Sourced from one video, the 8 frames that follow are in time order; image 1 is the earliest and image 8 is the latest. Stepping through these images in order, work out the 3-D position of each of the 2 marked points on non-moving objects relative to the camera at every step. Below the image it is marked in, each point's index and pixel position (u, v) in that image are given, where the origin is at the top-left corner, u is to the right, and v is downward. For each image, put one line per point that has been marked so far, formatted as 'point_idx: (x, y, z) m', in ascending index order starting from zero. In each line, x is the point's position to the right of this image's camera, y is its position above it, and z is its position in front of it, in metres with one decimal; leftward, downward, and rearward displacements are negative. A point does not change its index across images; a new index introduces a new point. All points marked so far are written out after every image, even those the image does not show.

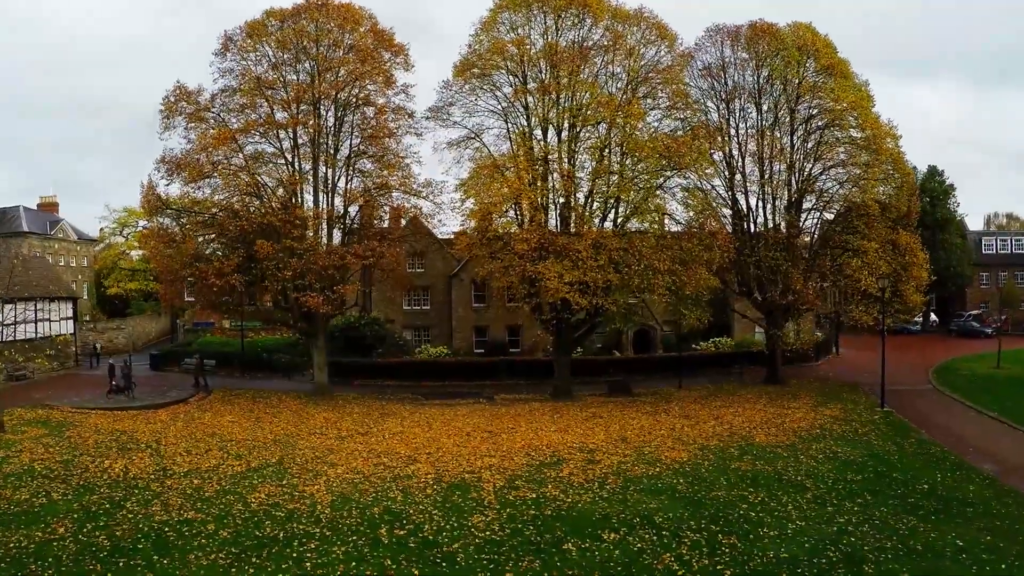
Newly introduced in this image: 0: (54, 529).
0: (-8.2, -4.2, +12.1) m
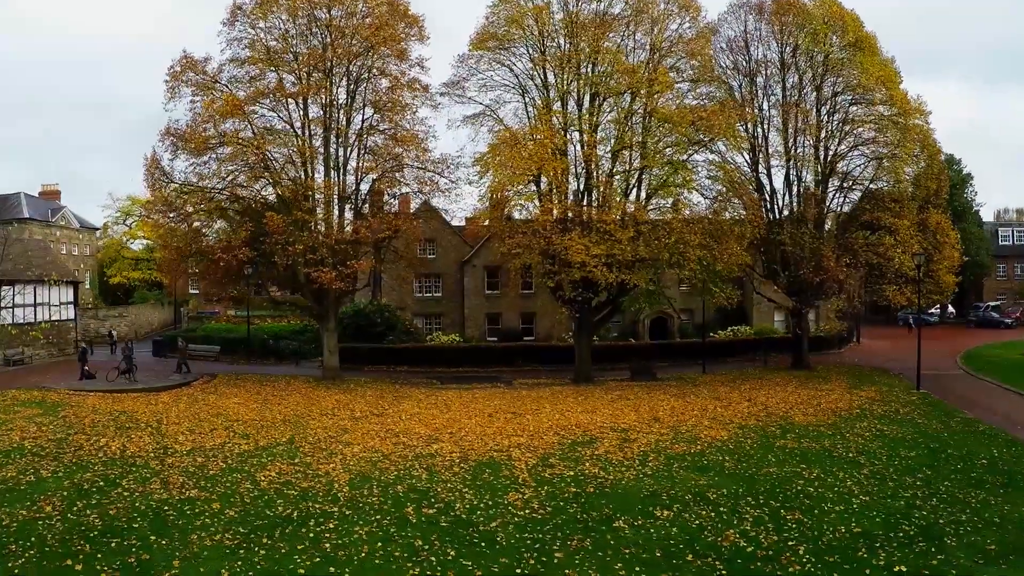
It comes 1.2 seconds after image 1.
0: (-7.5, -3.5, +10.8) m
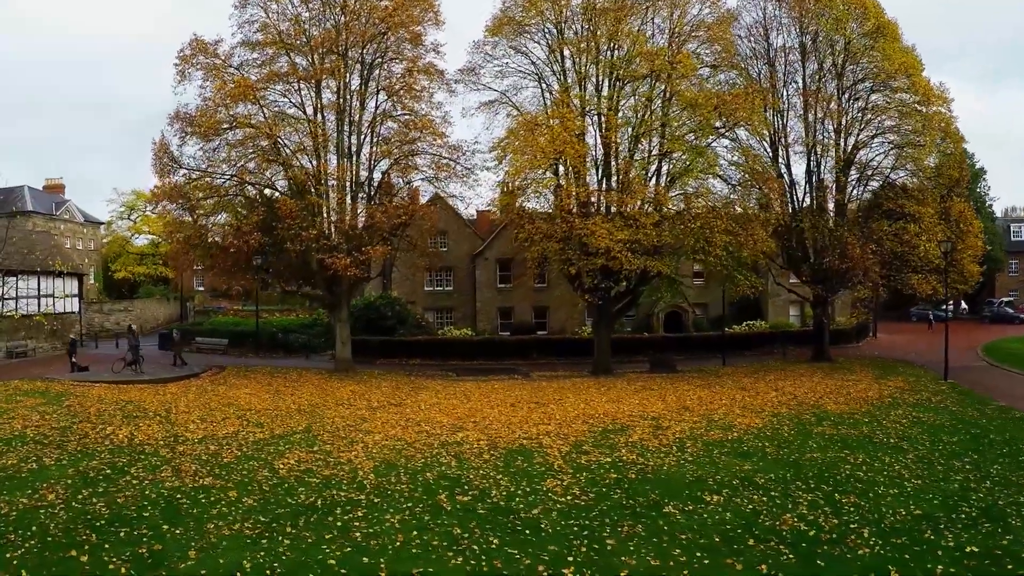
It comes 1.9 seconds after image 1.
0: (-6.9, -3.0, +10.0) m
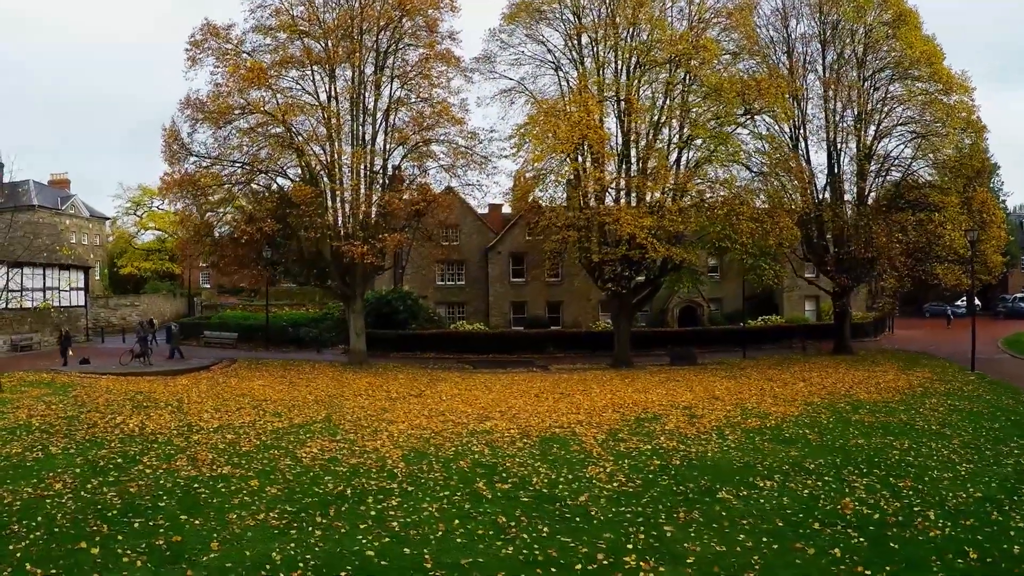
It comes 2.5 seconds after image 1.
0: (-6.3, -2.7, +9.3) m
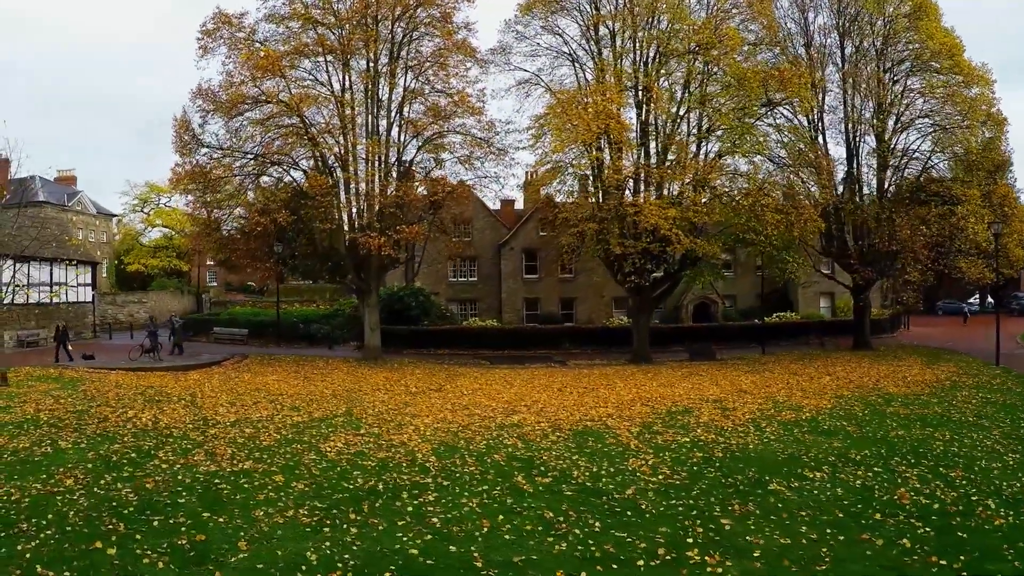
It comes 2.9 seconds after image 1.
0: (-5.8, -2.5, +8.8) m
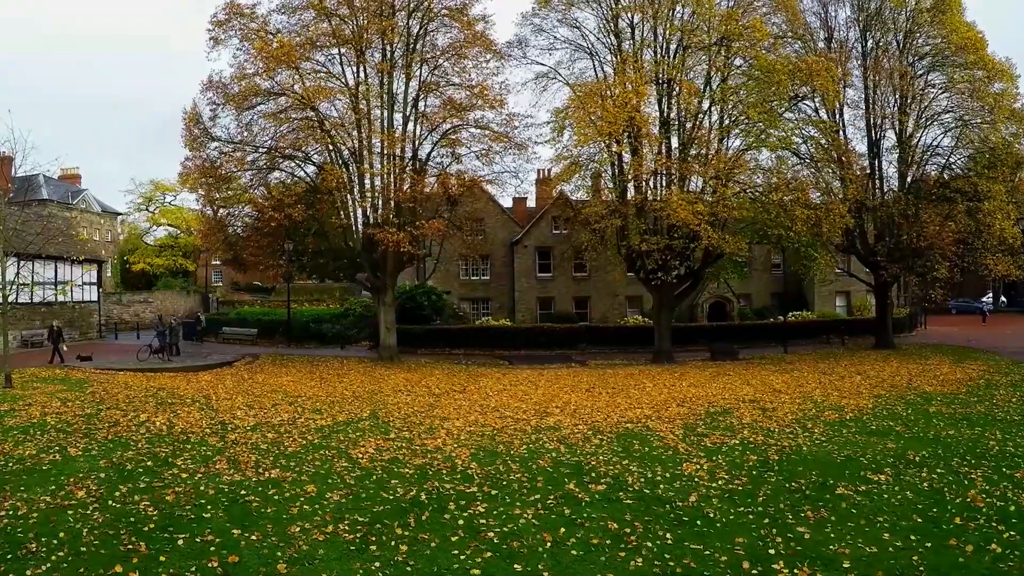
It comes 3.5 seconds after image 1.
0: (-5.2, -2.4, +8.1) m
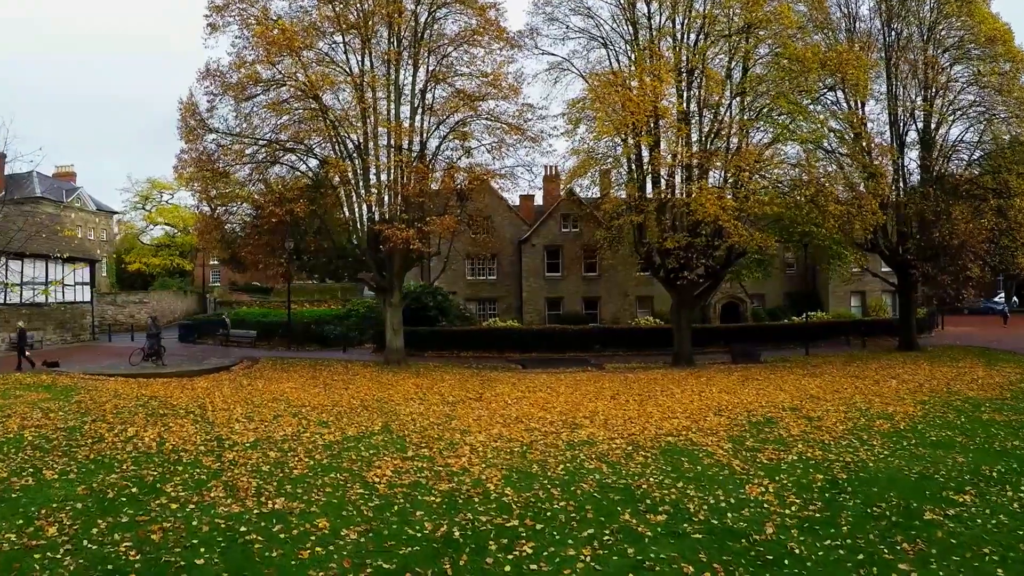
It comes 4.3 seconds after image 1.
0: (-4.7, -2.4, +6.9) m
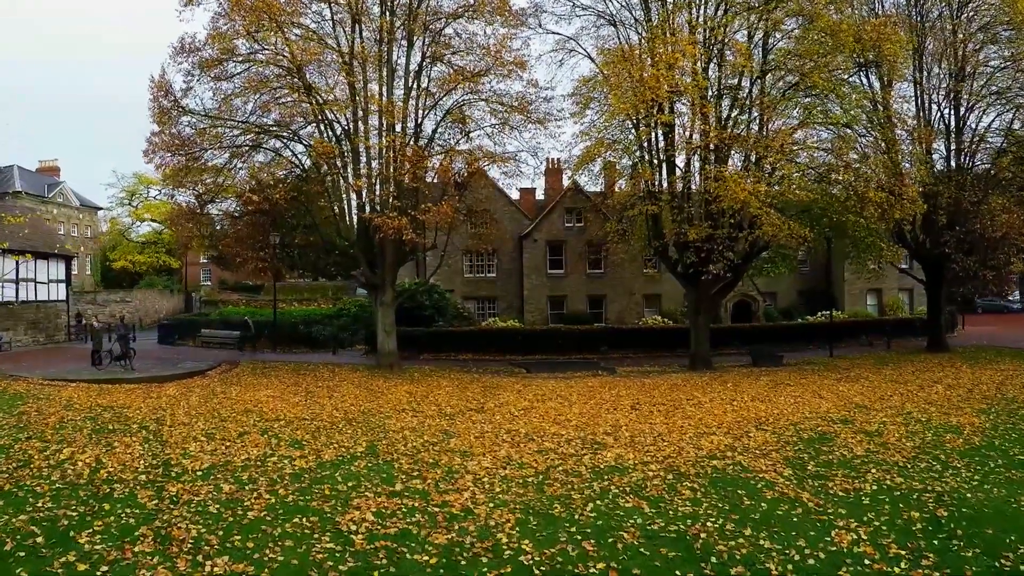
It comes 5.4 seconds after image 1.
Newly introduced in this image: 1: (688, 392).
0: (-4.5, -2.3, +4.9) m
1: (+4.0, -2.4, +15.8) m
